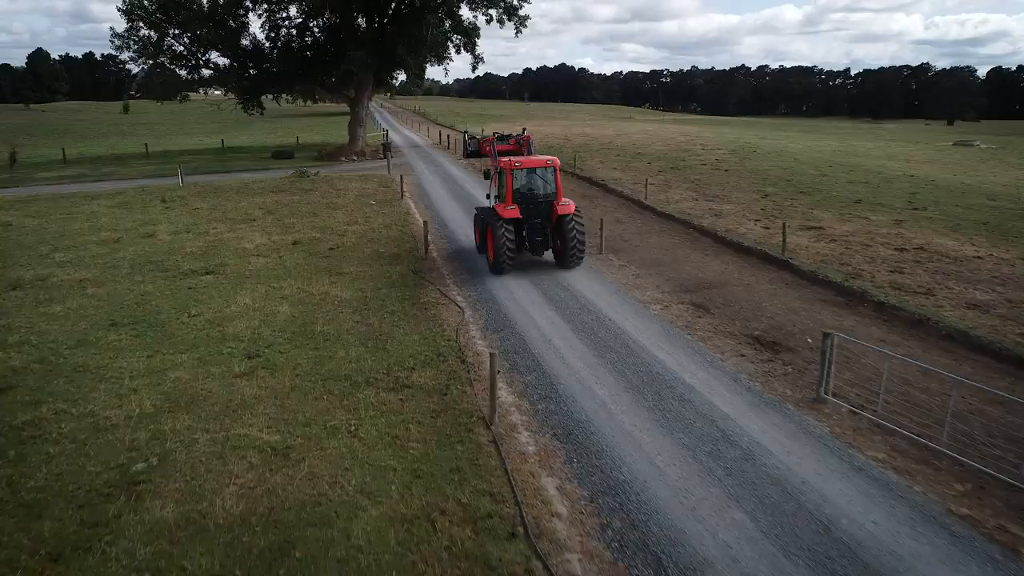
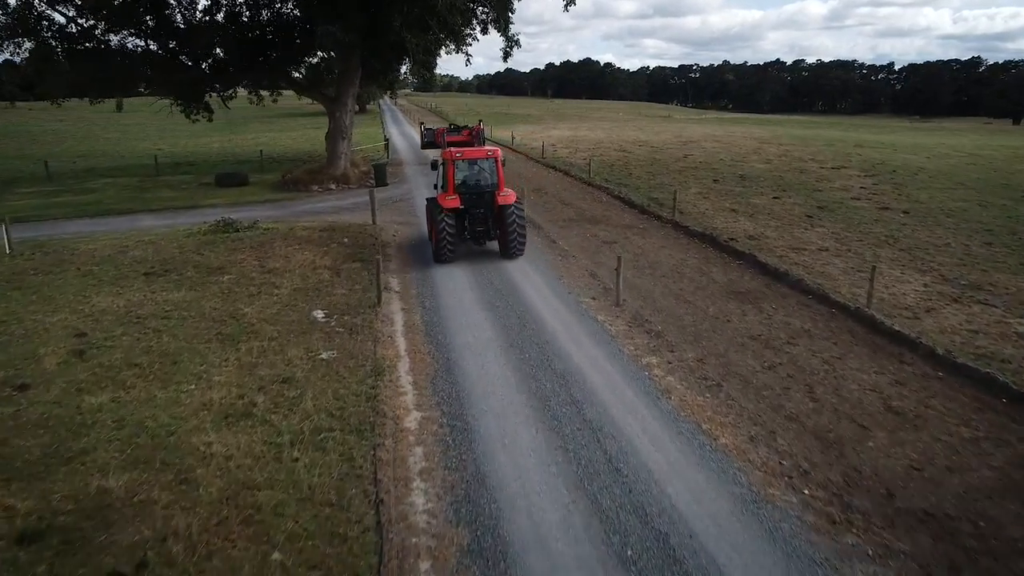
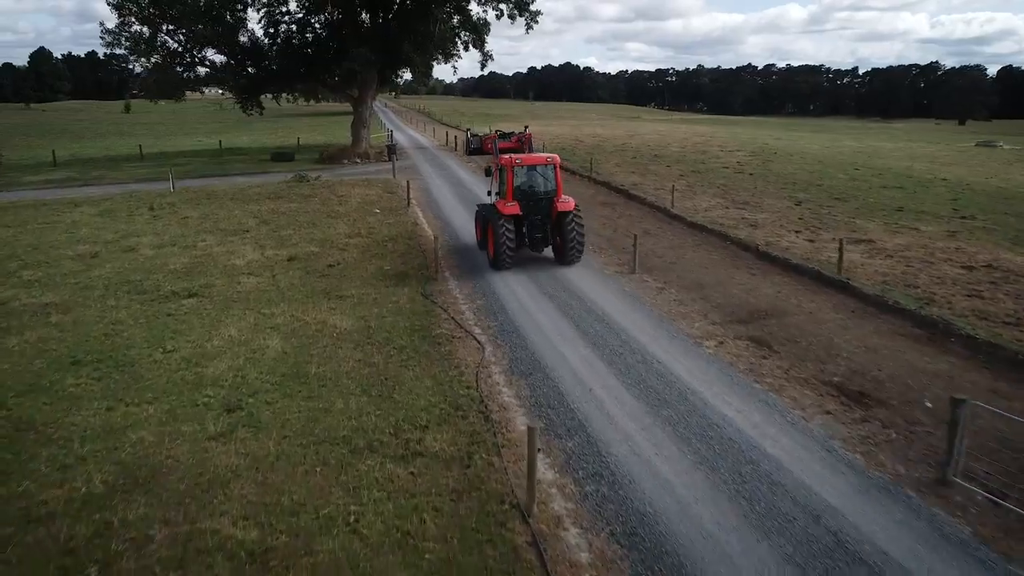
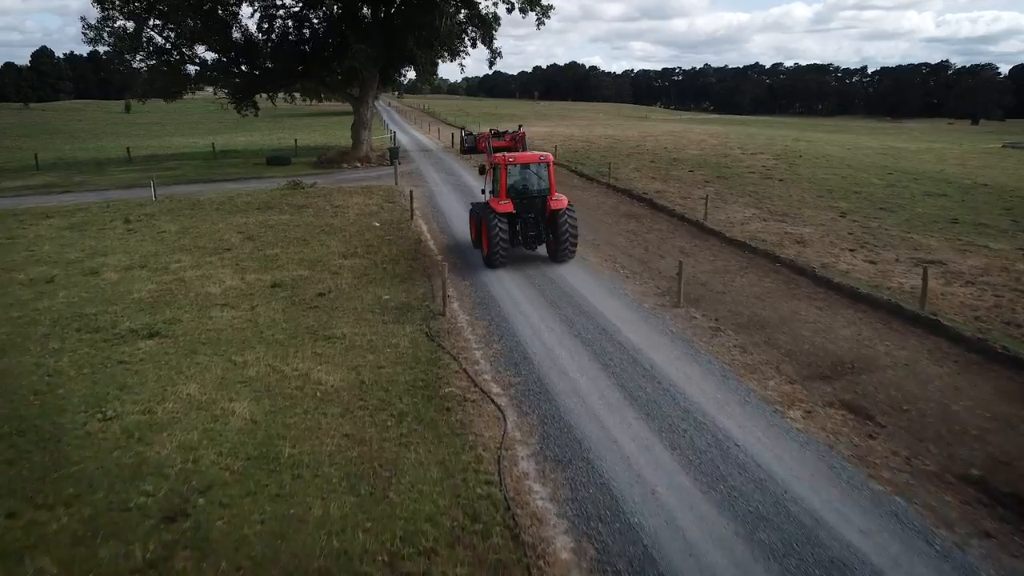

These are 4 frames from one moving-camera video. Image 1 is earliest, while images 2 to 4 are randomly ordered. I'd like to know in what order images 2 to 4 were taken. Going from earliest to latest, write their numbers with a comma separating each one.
3, 4, 2
